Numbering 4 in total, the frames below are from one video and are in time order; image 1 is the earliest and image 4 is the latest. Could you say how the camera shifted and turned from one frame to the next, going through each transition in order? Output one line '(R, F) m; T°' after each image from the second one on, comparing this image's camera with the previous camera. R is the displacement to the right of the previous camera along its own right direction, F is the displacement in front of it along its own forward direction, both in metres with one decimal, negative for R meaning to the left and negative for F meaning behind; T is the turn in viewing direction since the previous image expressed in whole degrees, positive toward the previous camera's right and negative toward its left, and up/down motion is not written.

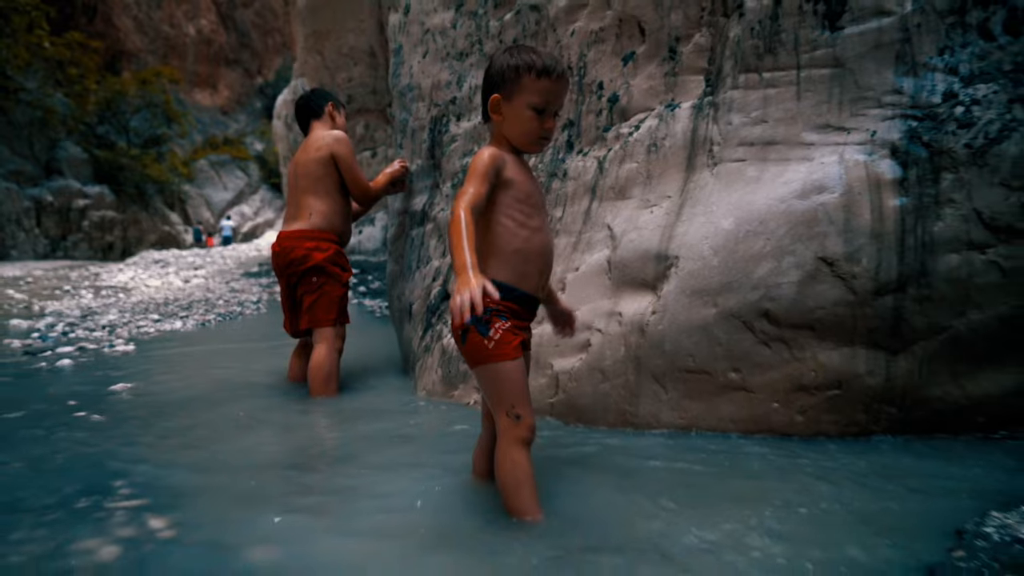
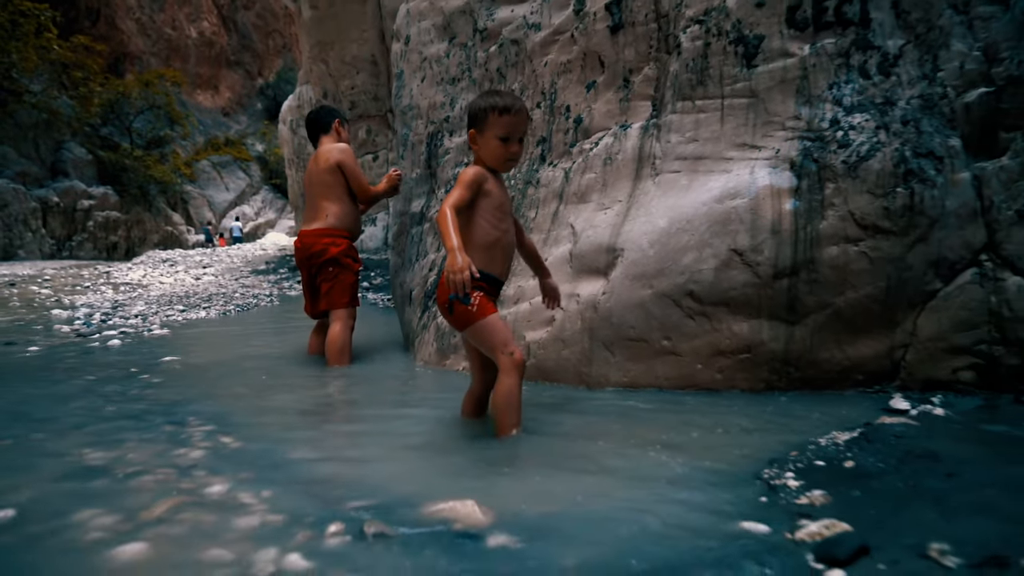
(+0.1, -0.5) m; 0°
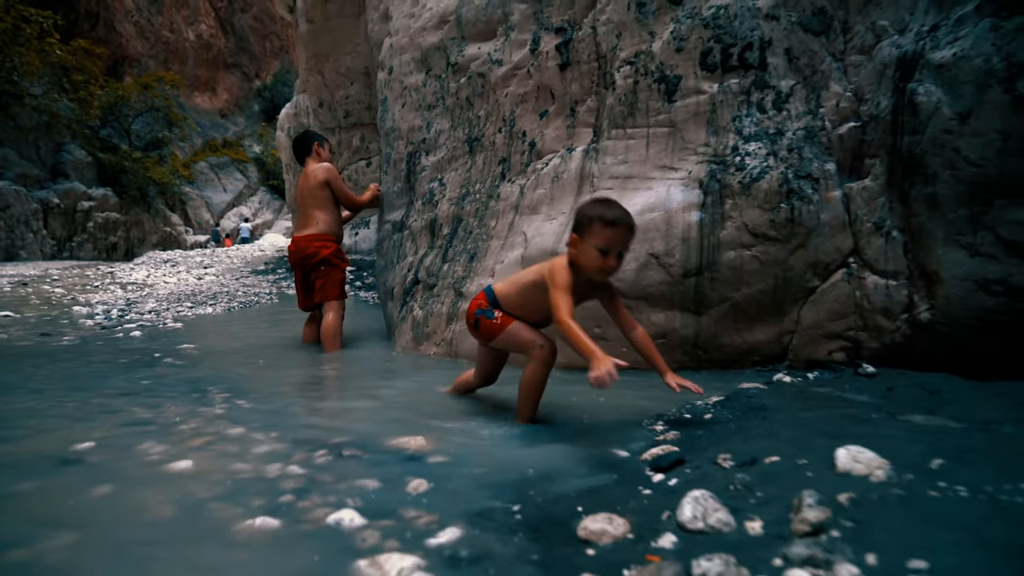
(+0.1, -0.5) m; 0°
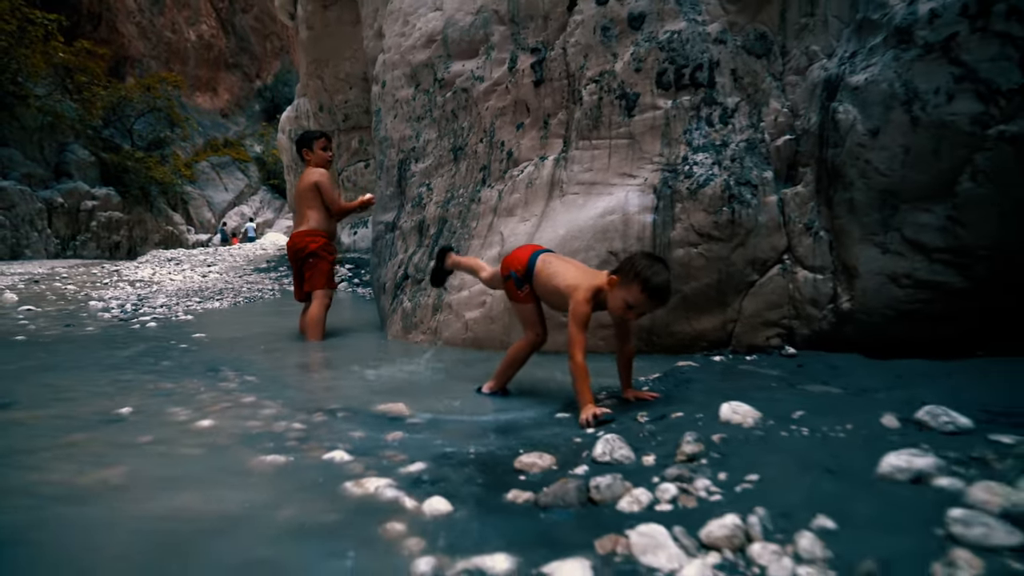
(+0.1, -0.4) m; 0°
